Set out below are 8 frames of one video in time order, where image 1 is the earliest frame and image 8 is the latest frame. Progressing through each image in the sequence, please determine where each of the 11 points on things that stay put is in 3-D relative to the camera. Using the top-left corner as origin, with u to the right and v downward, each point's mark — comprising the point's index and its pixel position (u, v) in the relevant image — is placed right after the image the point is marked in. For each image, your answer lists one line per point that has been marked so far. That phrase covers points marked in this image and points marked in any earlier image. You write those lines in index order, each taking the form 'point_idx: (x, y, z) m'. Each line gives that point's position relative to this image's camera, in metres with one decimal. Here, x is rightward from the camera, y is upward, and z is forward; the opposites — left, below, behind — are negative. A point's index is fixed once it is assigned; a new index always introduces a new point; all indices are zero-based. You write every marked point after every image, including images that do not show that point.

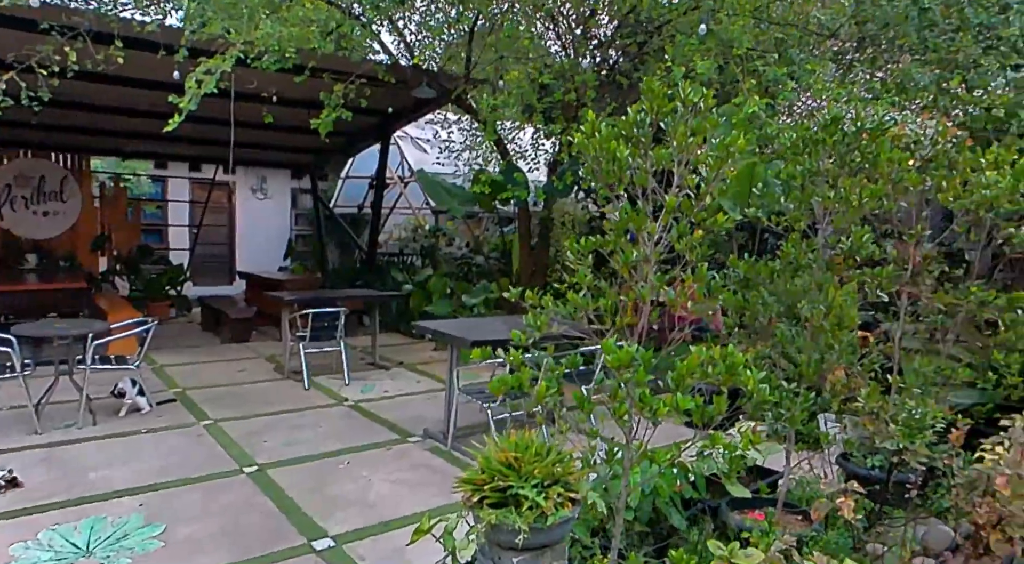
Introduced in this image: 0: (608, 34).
0: (+0.8, +1.9, +6.0) m
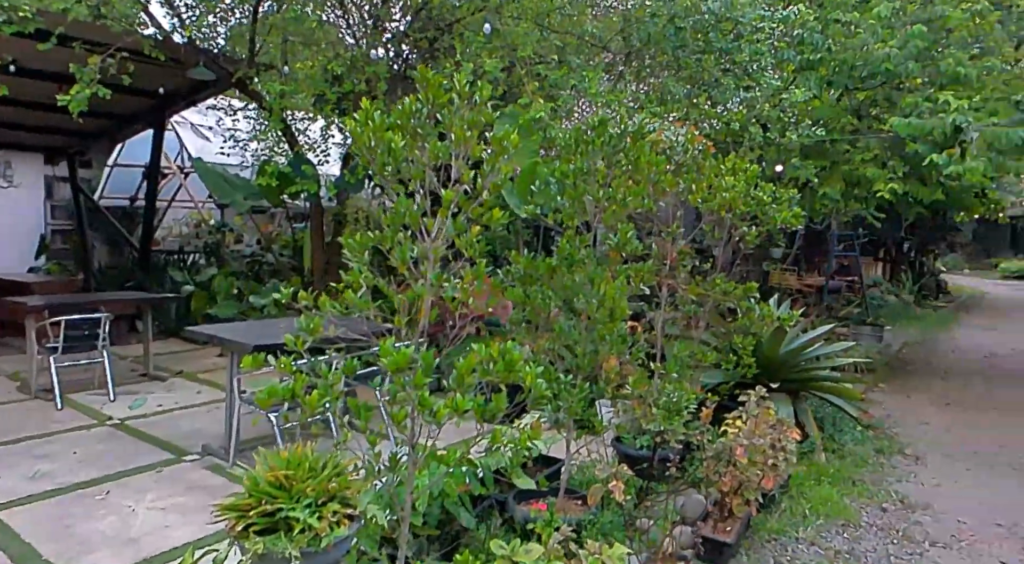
0: (-0.8, +2.0, +5.9) m
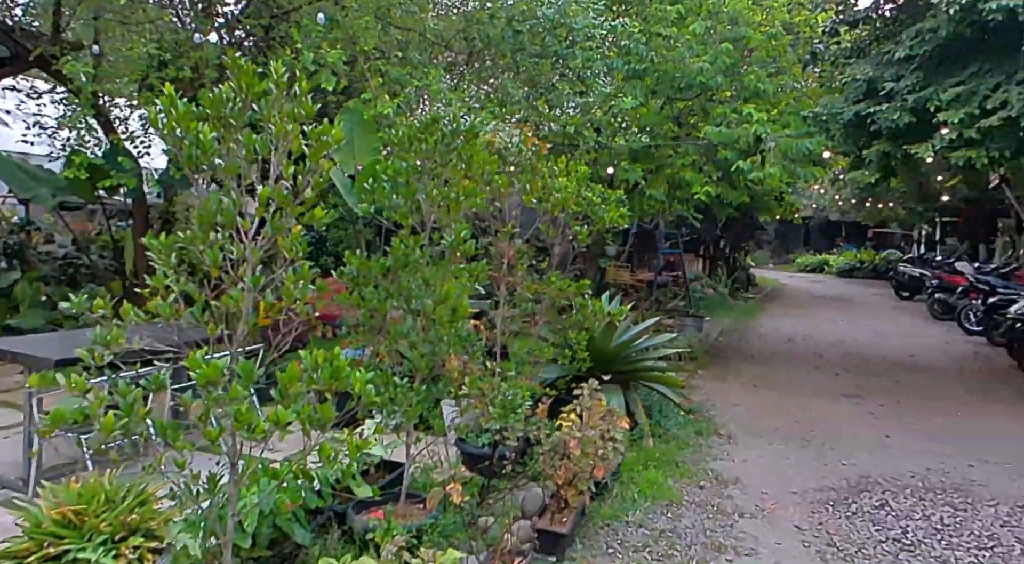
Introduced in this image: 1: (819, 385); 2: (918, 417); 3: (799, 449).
0: (-2.1, +2.0, +5.6) m
1: (+3.1, -1.0, +7.9) m
2: (+3.4, -1.1, +6.5) m
3: (+1.9, -1.1, +5.2) m
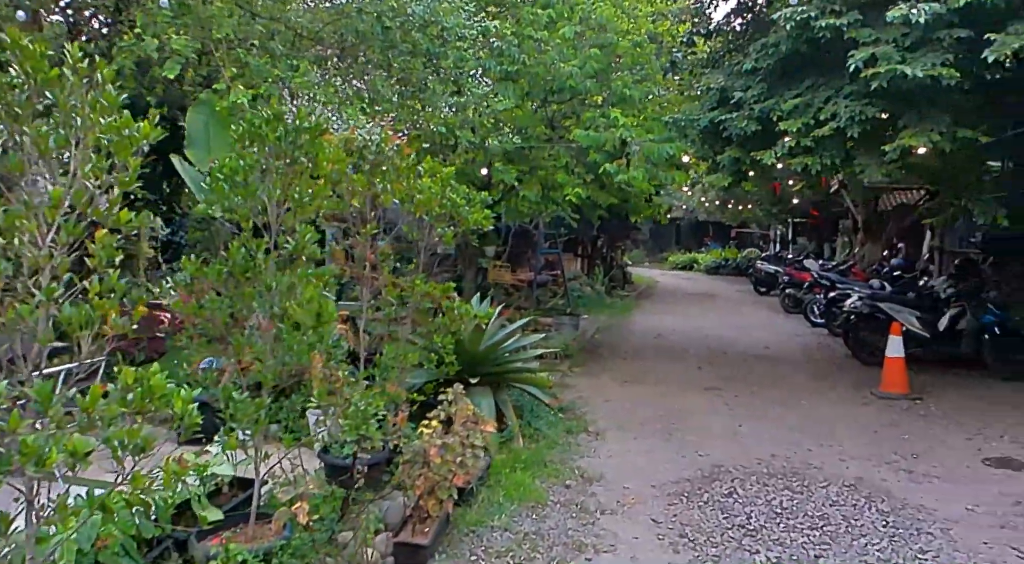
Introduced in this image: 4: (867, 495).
0: (-3.0, +1.9, +5.2) m
1: (+1.8, -1.0, +8.2) m
2: (+2.3, -1.1, +6.9) m
3: (+1.0, -1.1, +5.3) m
4: (+2.0, -1.2, +4.4) m
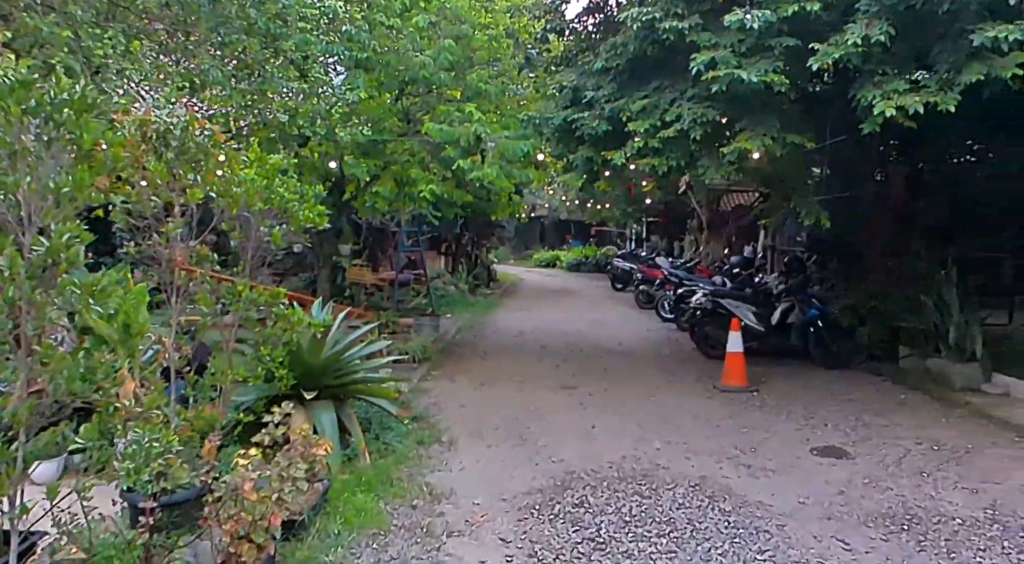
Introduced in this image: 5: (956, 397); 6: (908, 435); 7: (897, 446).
0: (-3.9, +1.9, +4.3) m
1: (+0.3, -1.0, +8.2) m
2: (+1.0, -1.1, +6.9) m
3: (0.0, -1.1, +5.2) m
4: (+1.1, -1.2, +4.4) m
5: (+4.2, -1.1, +7.4) m
6: (+3.1, -1.2, +6.1) m
7: (+2.8, -1.2, +5.7) m
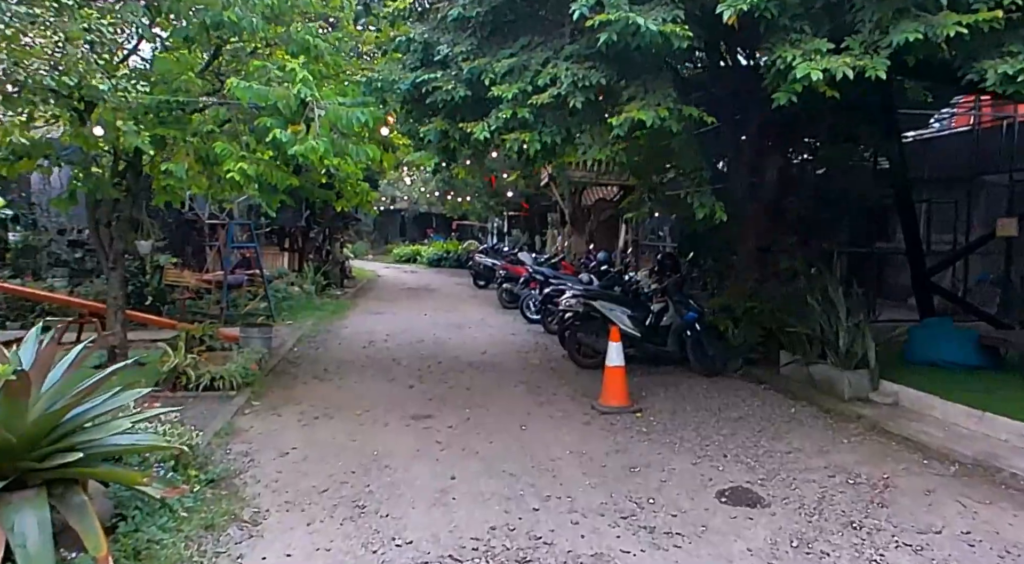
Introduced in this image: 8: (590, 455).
0: (-4.6, +1.8, +2.2) m
1: (-1.1, -1.1, +6.7) m
2: (-0.2, -1.1, +5.6) m
3: (-0.8, -1.2, +3.8) m
4: (+0.4, -1.3, +3.2) m
5: (+2.9, -1.1, +6.7) m
6: (+2.0, -1.2, +5.2) m
7: (+1.9, -1.2, +4.8) m
8: (+0.5, -1.2, +5.3) m
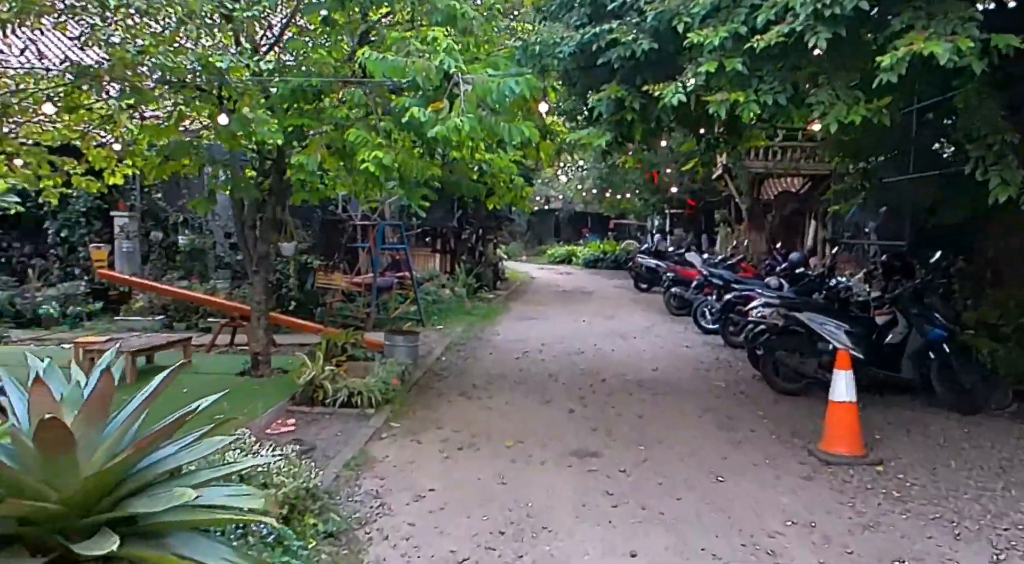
0: (-4.0, +1.8, +1.8) m
1: (+0.2, -1.1, +5.7) m
2: (+0.9, -1.2, +4.4) m
3: (-0.1, -1.2, +2.7) m
4: (+1.0, -1.3, +1.9) m
5: (+4.1, -1.2, +4.8) m
6: (+3.0, -1.3, +3.5) m
7: (+2.7, -1.3, +3.2) m
8: (+1.6, -1.2, +3.9) m
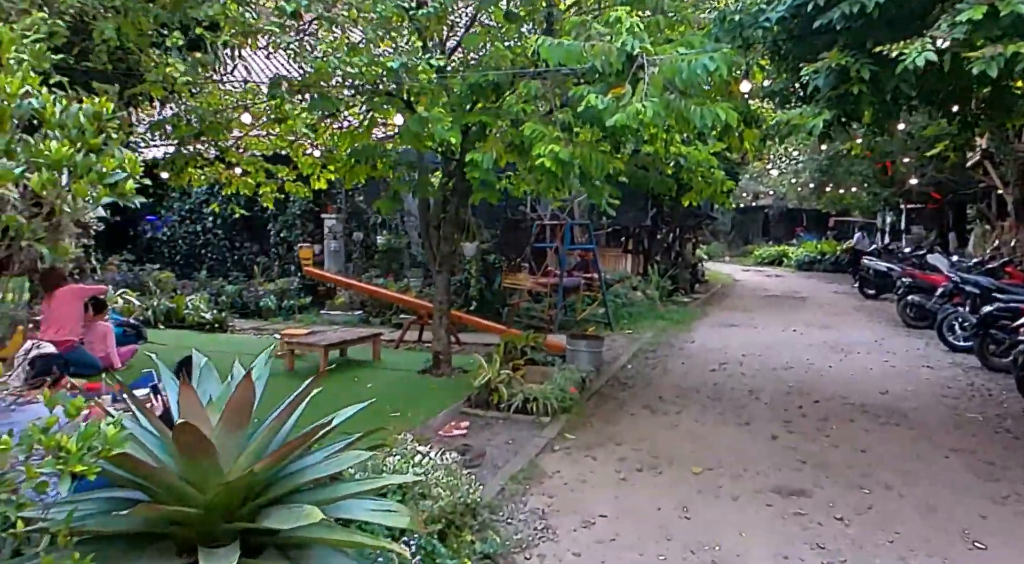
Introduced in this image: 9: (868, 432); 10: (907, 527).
0: (-3.6, +1.8, +2.3) m
1: (+1.4, -1.1, +4.9) m
2: (+1.8, -1.2, +3.6) m
3: (+0.4, -1.2, +2.1) m
4: (+1.2, -1.3, +1.1) m
5: (+5.0, -1.3, +3.2) m
6: (+3.6, -1.4, +2.2) m
7: (+3.2, -1.4, +1.9) m
8: (+2.3, -1.3, +2.9) m
9: (+2.6, -1.1, +5.7) m
10: (+1.9, -1.2, +3.9) m
